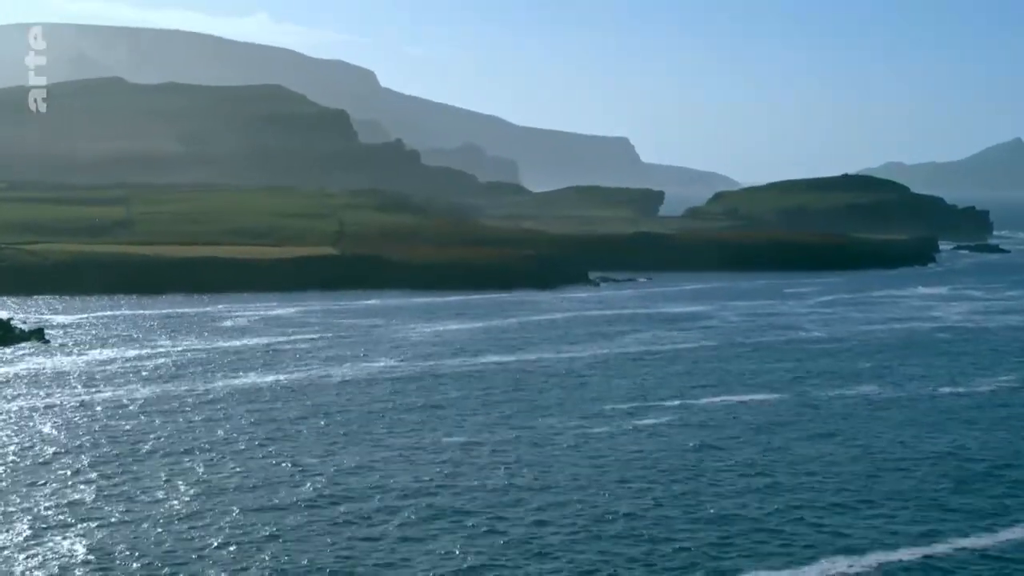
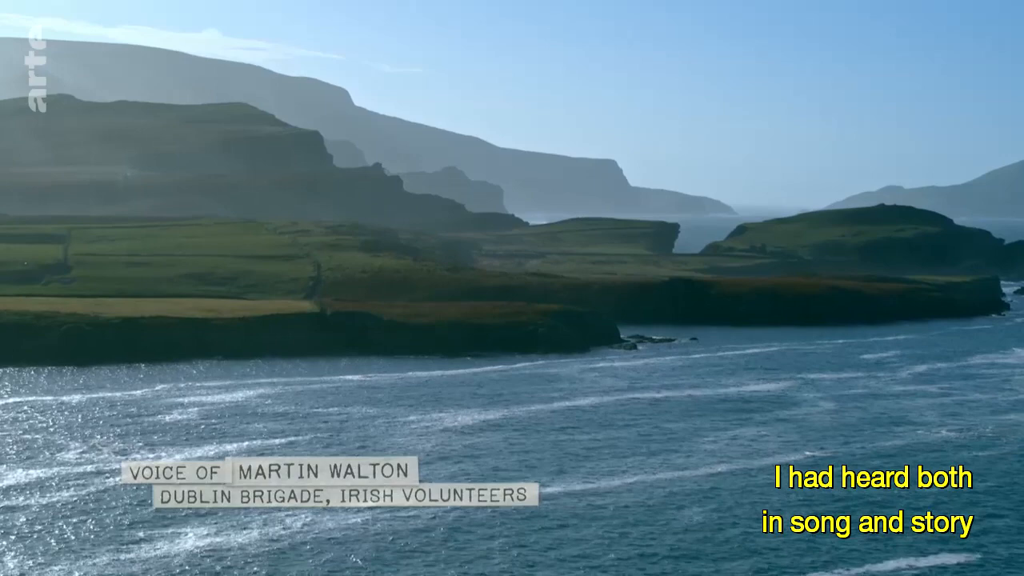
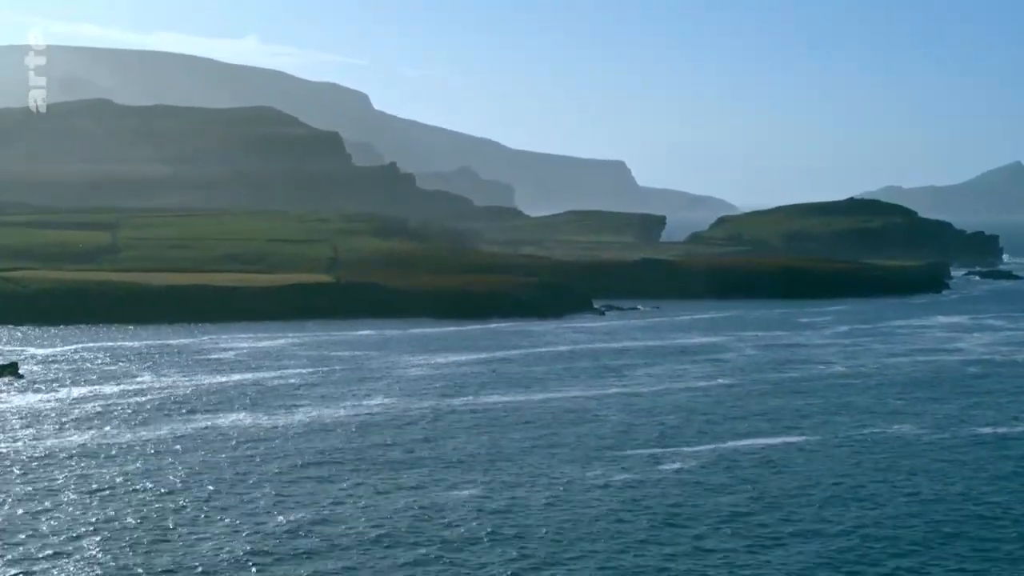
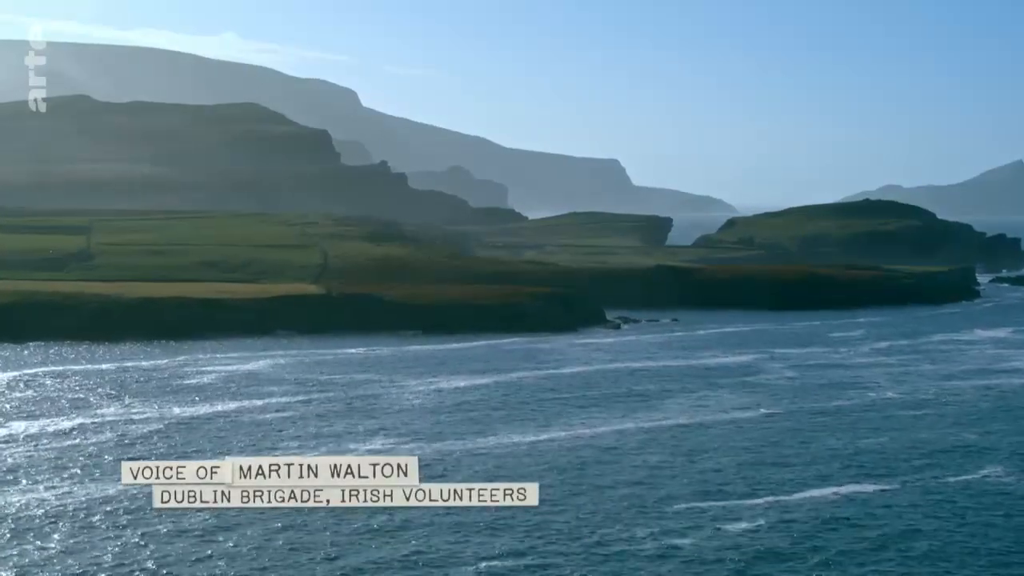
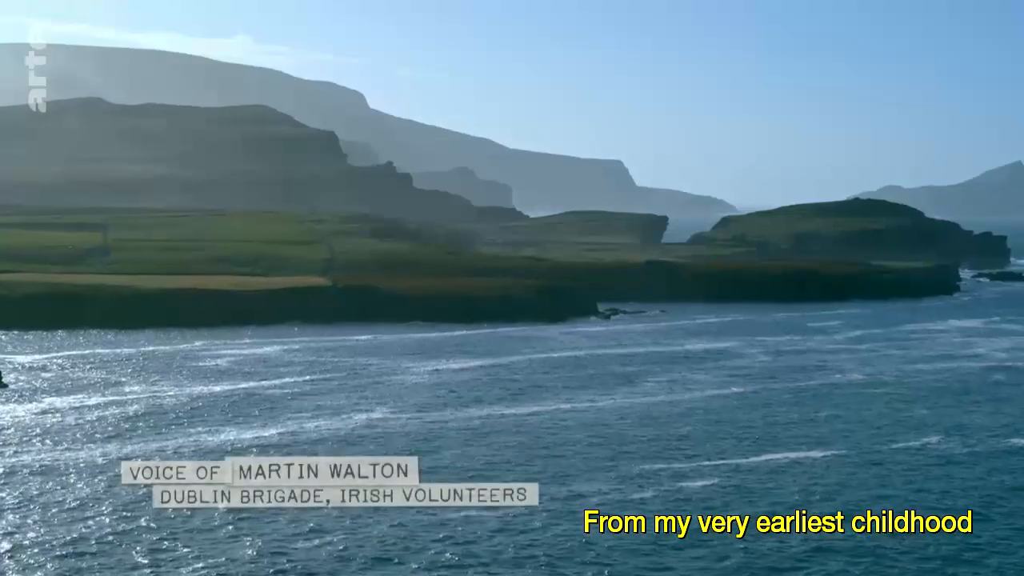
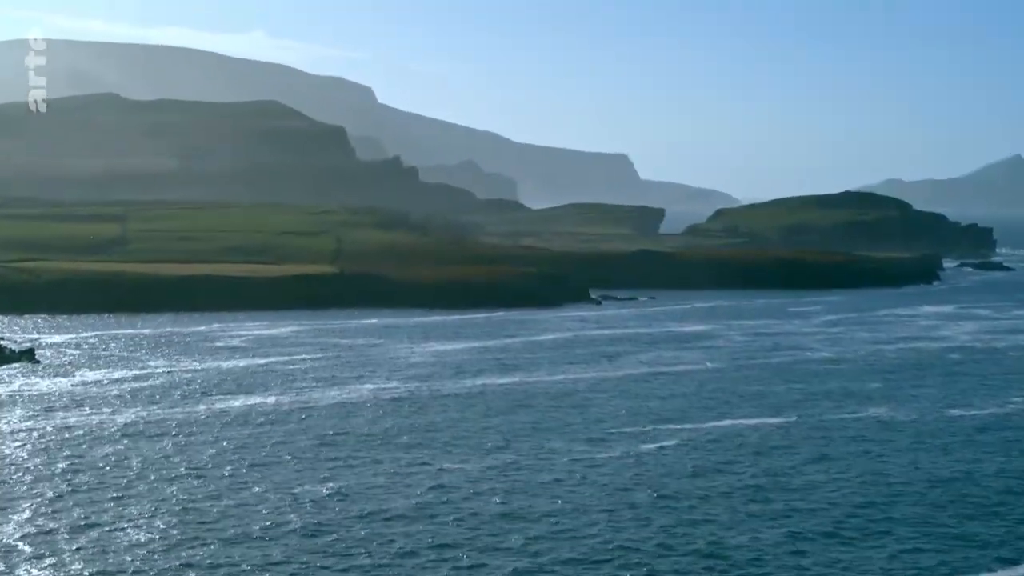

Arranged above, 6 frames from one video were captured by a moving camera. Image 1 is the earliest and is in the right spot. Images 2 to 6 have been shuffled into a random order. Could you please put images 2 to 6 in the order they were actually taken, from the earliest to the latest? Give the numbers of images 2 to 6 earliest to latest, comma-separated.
6, 3, 5, 4, 2
